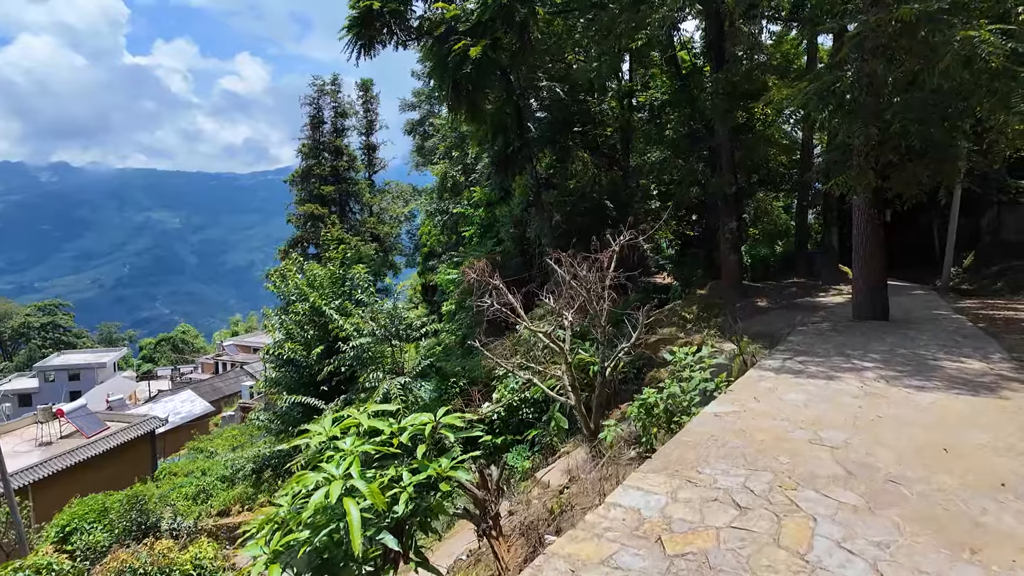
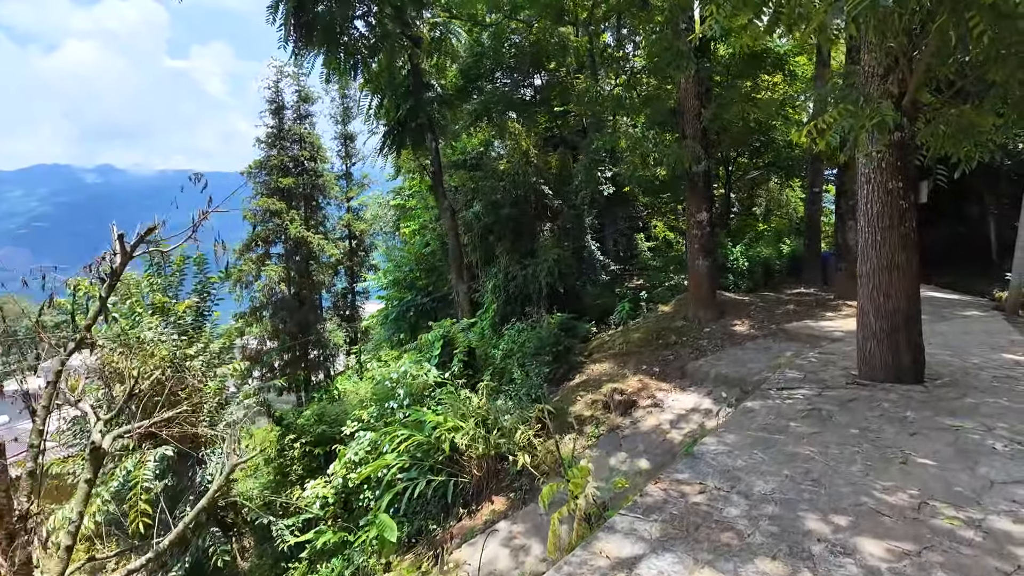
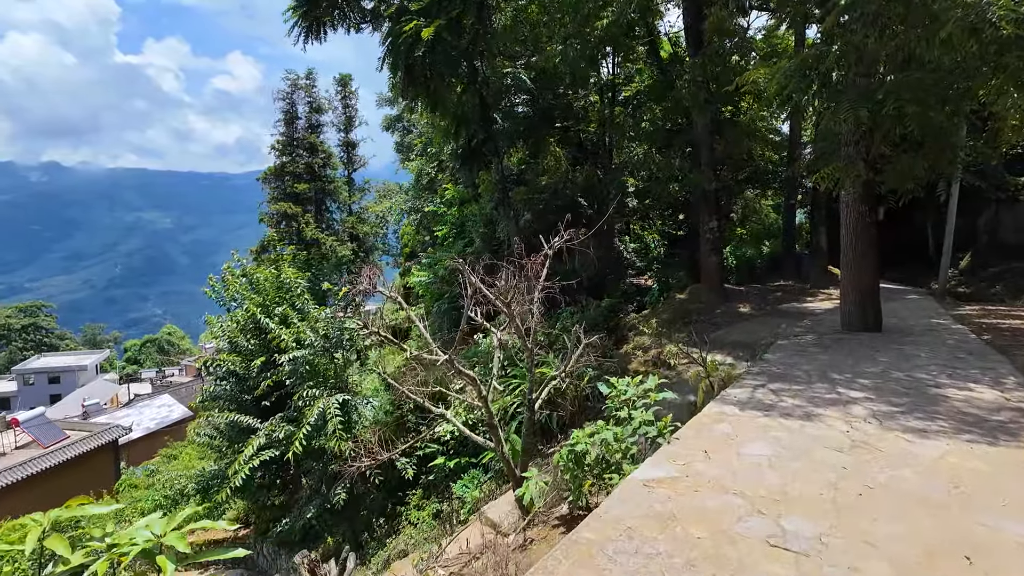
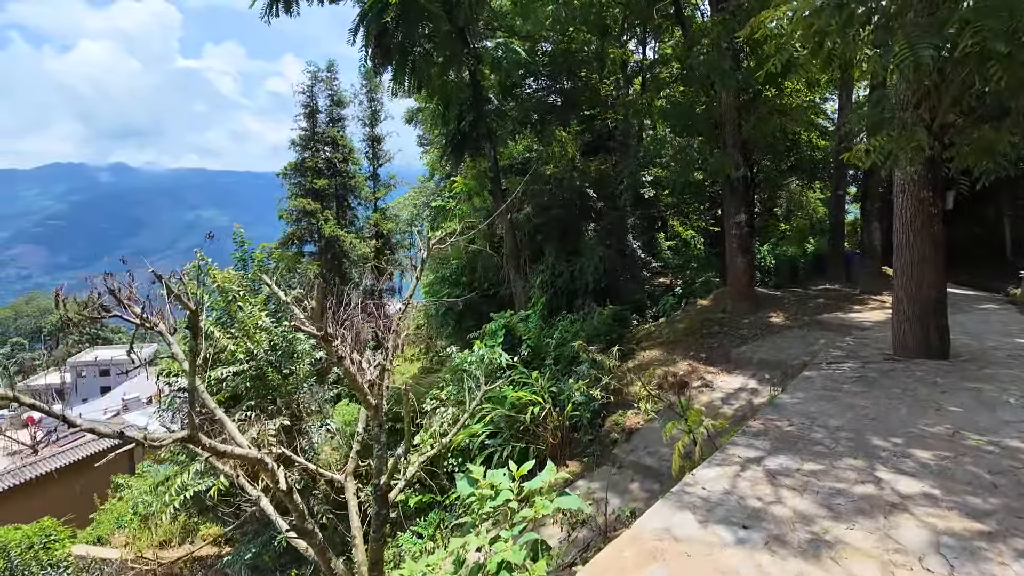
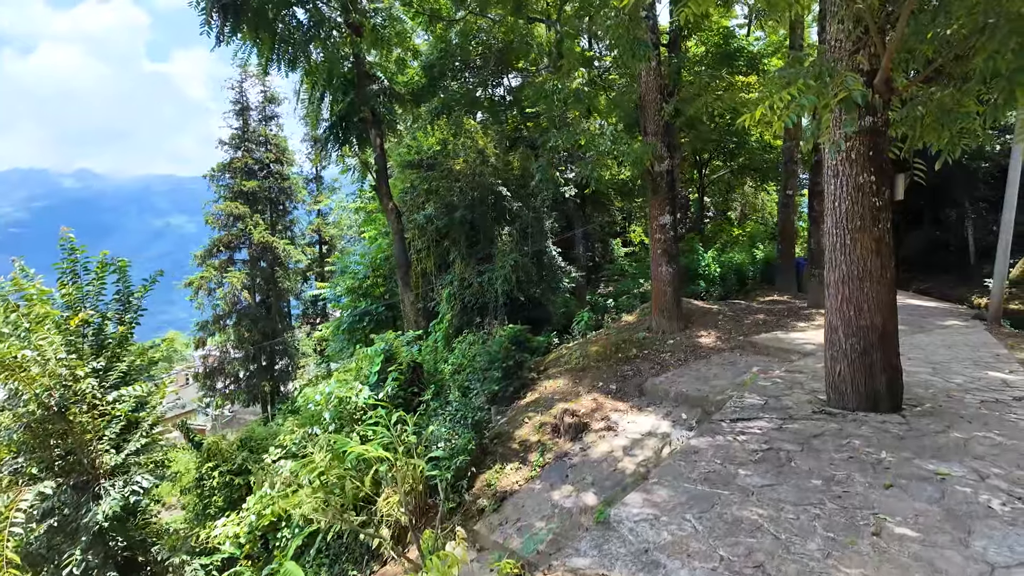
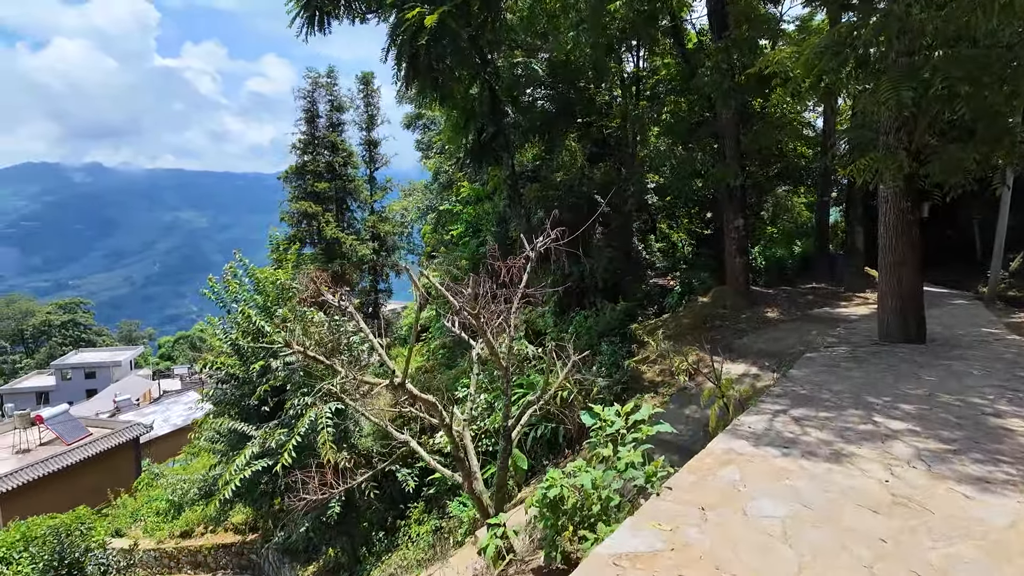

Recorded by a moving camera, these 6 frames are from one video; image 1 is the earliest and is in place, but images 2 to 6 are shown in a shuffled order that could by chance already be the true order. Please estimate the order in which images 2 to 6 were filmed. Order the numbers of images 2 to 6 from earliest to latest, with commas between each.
3, 6, 4, 2, 5
